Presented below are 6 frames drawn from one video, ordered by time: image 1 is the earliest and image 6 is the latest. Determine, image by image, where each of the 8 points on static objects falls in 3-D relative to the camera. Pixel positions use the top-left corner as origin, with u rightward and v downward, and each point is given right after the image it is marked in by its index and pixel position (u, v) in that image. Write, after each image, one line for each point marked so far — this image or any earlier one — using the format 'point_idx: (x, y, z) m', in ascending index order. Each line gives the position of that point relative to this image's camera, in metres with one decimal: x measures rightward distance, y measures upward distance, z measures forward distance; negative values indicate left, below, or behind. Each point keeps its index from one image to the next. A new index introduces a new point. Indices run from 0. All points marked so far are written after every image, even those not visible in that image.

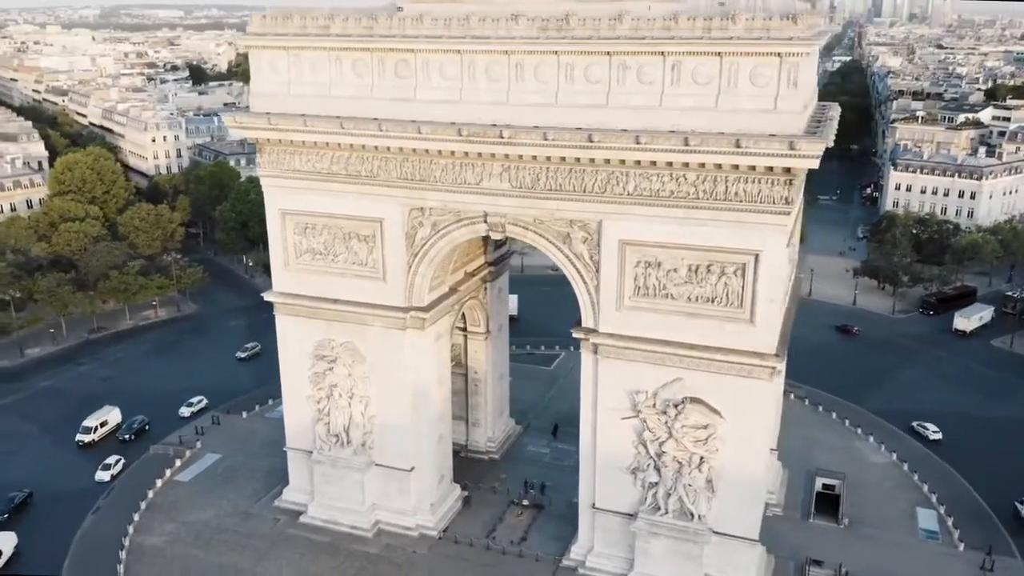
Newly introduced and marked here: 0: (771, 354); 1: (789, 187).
0: (+5.5, -1.4, +17.6) m
1: (+5.5, +2.0, +16.5) m
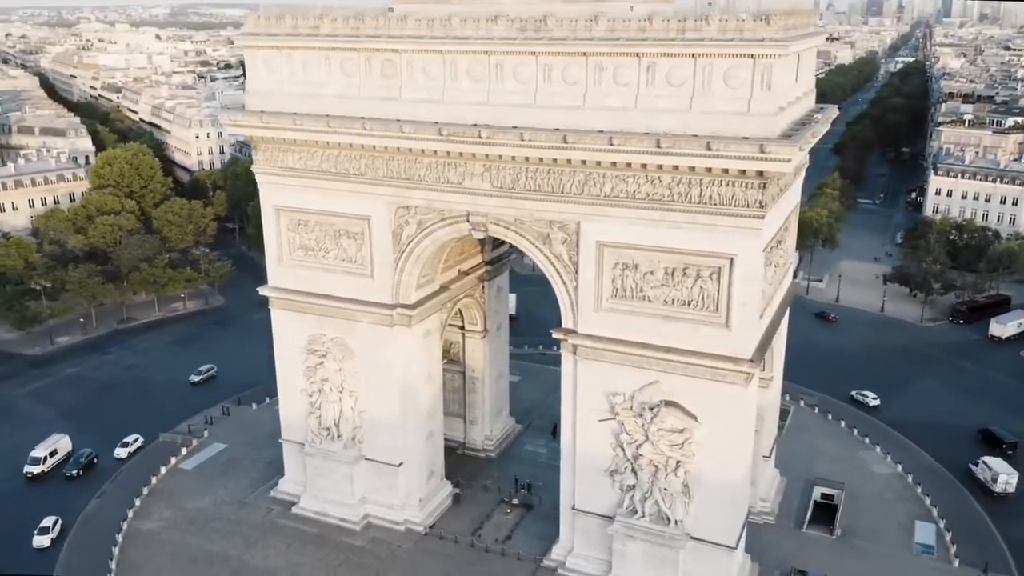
0: (+4.9, -1.5, +17.4) m
1: (+4.9, +1.9, +16.3) m
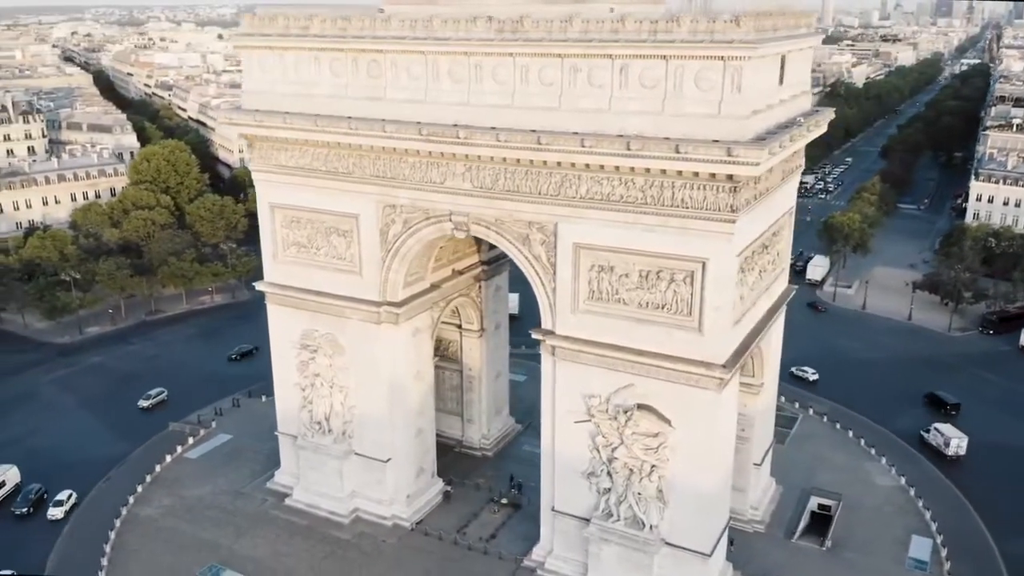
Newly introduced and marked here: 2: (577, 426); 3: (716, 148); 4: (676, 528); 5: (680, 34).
0: (+4.3, -1.6, +17.2) m
1: (+4.3, +1.8, +16.1) m
2: (+1.5, -3.3, +19.5) m
3: (+3.8, +2.6, +15.6) m
4: (+3.7, -5.5, +18.9) m
5: (+3.2, +4.9, +16.0) m
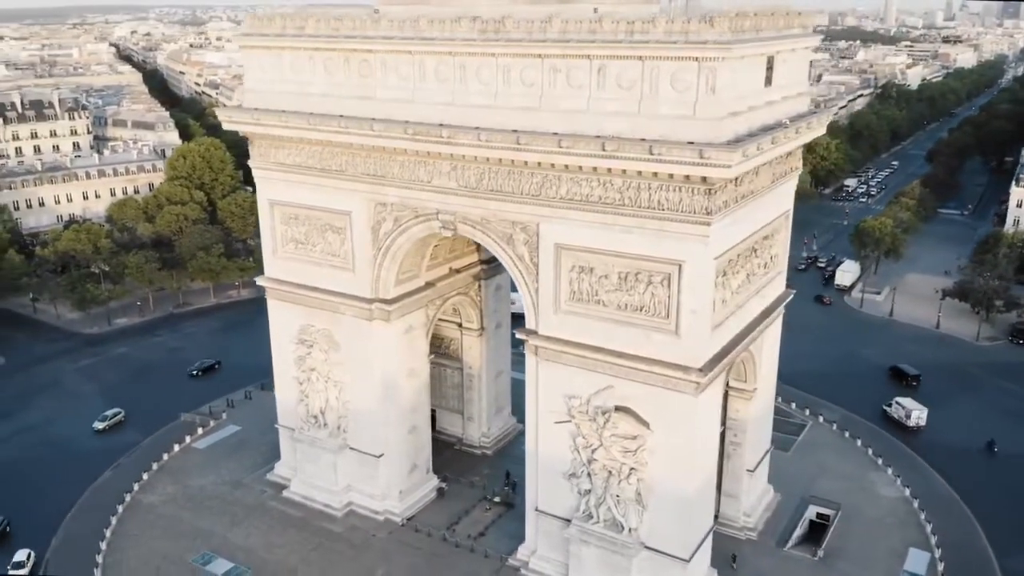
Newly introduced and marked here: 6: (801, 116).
0: (+3.7, -1.7, +17.0) m
1: (+3.8, +1.7, +16.0) m
2: (+1.1, -3.3, +19.5) m
3: (+3.3, +2.6, +15.5) m
4: (+3.2, -5.5, +18.7) m
5: (+2.8, +4.8, +15.9) m
6: (+6.9, +4.1, +19.6) m
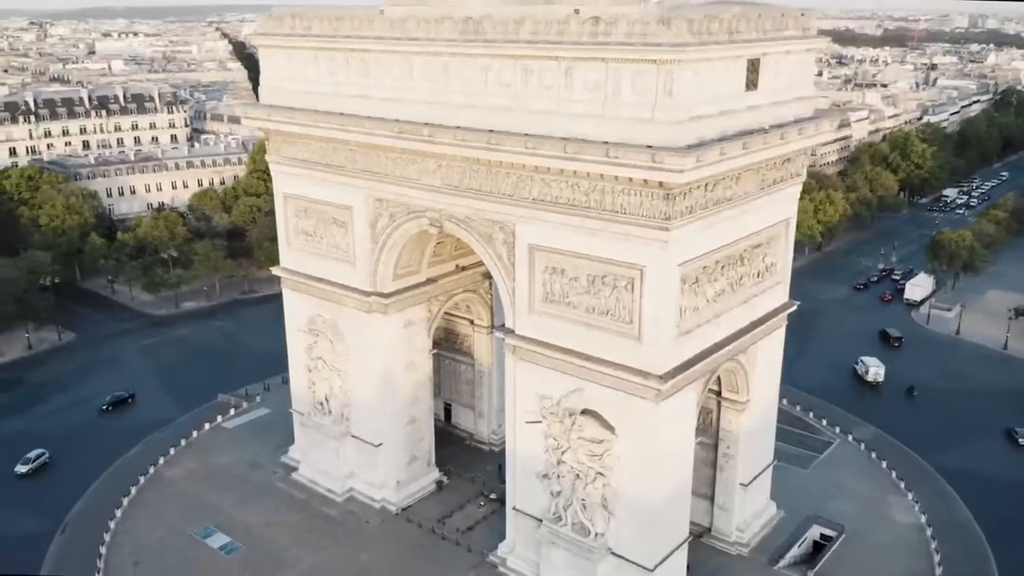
0: (+2.9, -1.8, +16.8) m
1: (+2.9, +1.6, +15.7) m
2: (+0.5, -3.3, +19.6) m
3: (+2.4, +2.5, +15.3) m
4: (+2.4, -5.6, +18.6) m
5: (+2.0, +4.8, +15.7) m
6: (+6.5, +3.8, +19.0) m
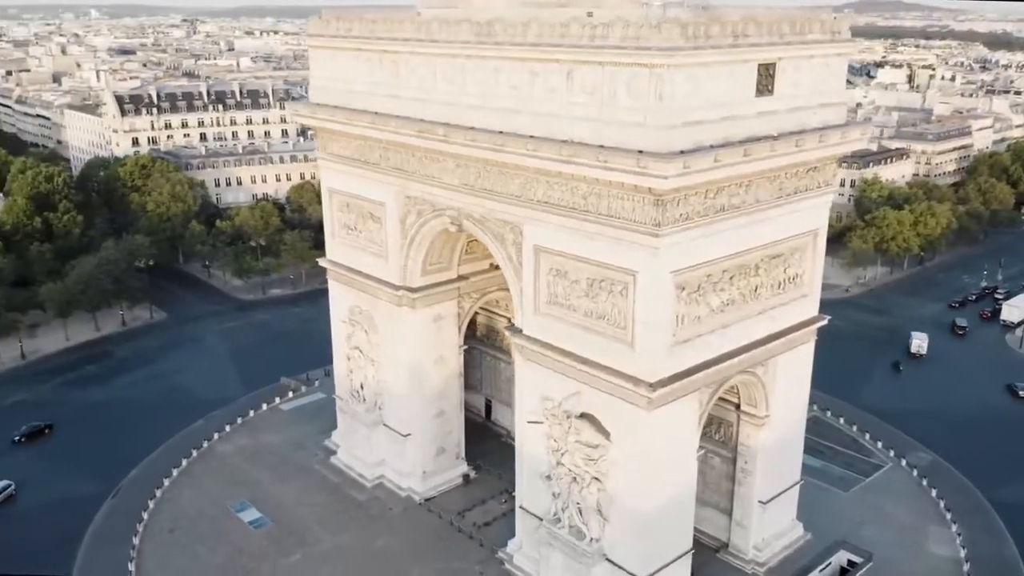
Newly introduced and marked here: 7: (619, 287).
0: (+2.7, -1.9, +16.6) m
1: (+2.7, +1.5, +15.5) m
2: (+0.6, -3.3, +19.7) m
3: (+2.2, +2.4, +15.1) m
4: (+2.3, -5.7, +18.4) m
5: (+2.0, +4.7, +15.6) m
6: (+6.8, +3.5, +18.2) m
7: (+2.2, 0.0, +16.9) m
